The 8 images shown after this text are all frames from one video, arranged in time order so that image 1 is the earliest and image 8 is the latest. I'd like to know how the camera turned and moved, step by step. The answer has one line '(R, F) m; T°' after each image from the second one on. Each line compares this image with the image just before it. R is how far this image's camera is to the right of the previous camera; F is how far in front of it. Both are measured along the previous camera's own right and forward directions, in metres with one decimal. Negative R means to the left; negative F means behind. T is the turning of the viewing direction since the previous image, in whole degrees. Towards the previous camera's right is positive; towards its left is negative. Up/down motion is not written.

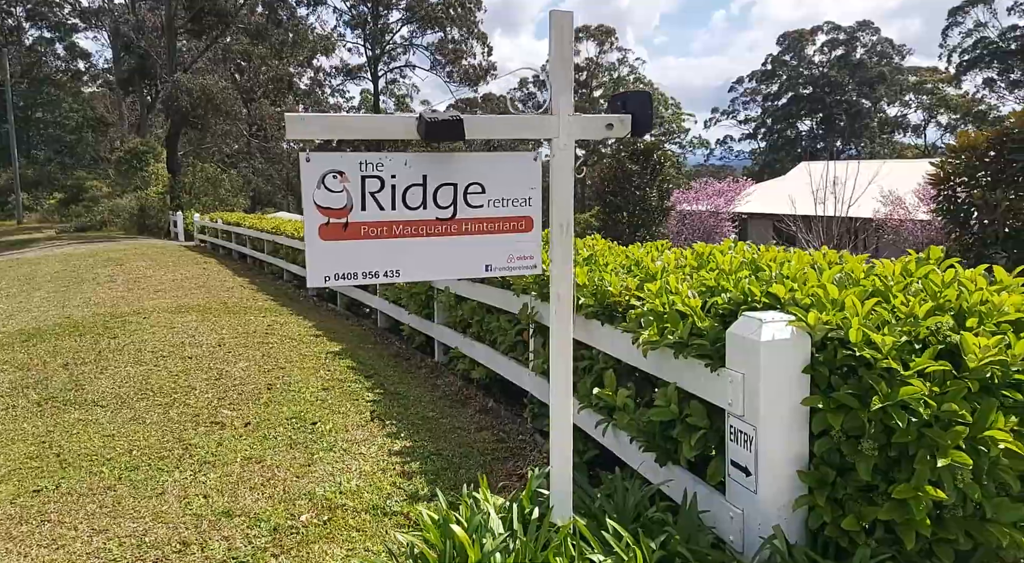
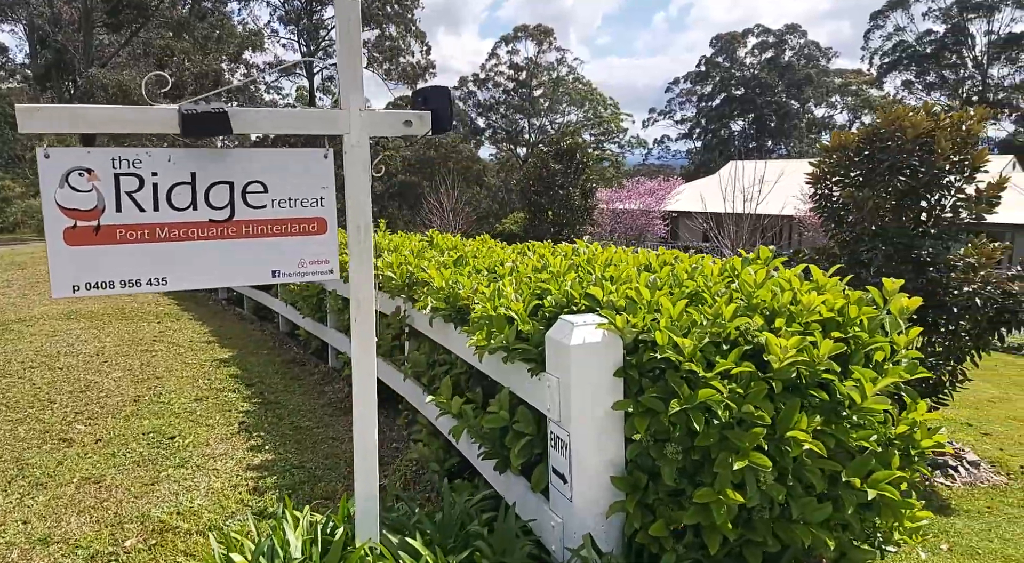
(+0.5, +0.1) m; +4°
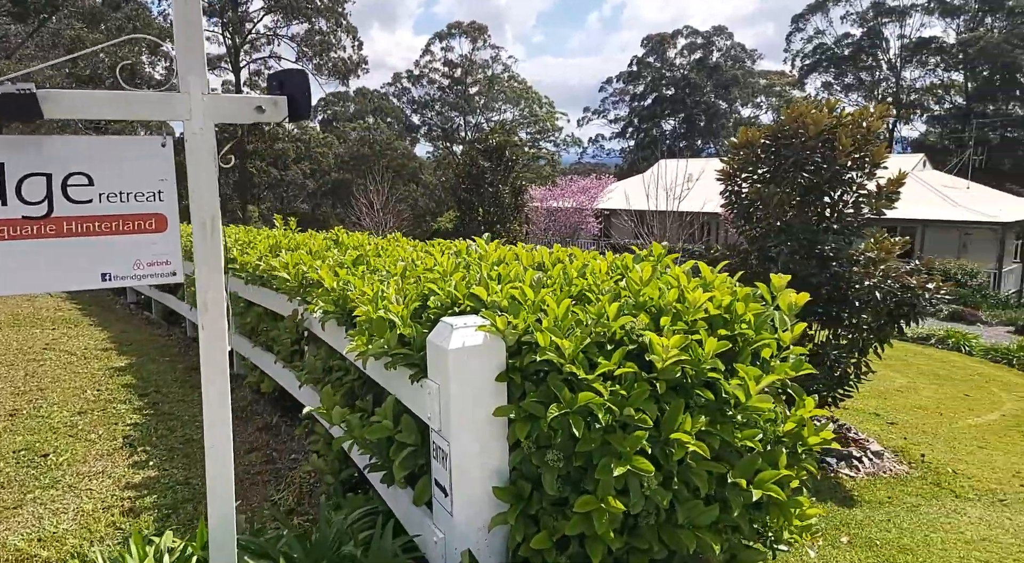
(+0.2, +0.1) m; +5°
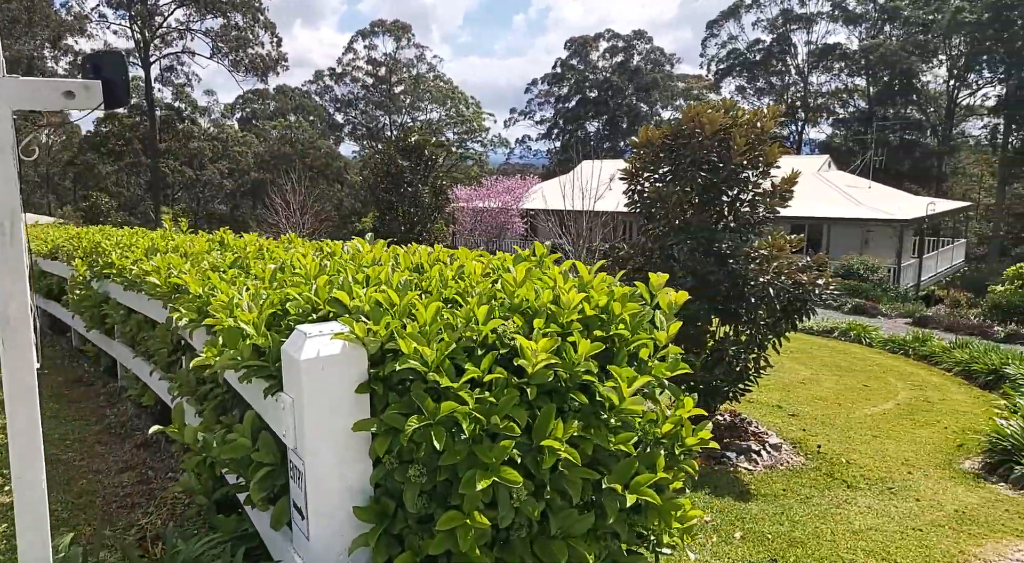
(+0.2, +0.1) m; +6°
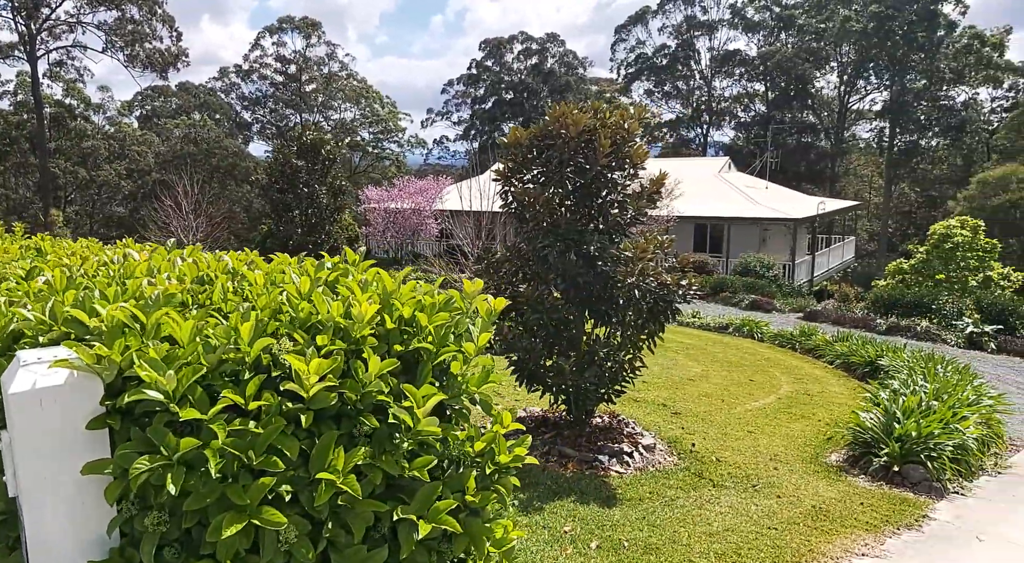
(+0.4, +0.2) m; +6°
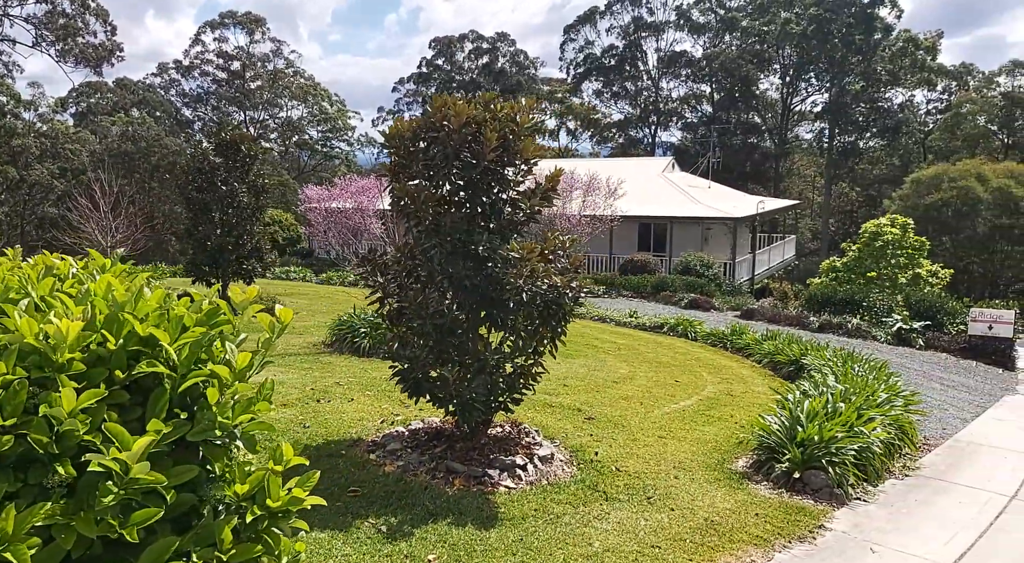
(+0.5, +0.3) m; +4°
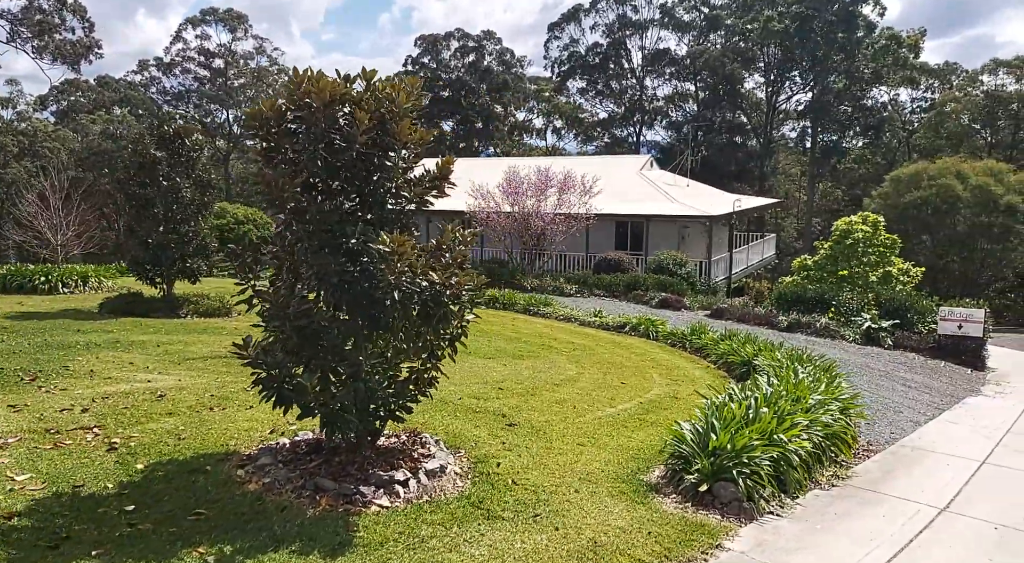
(+0.7, +0.4) m; +1°
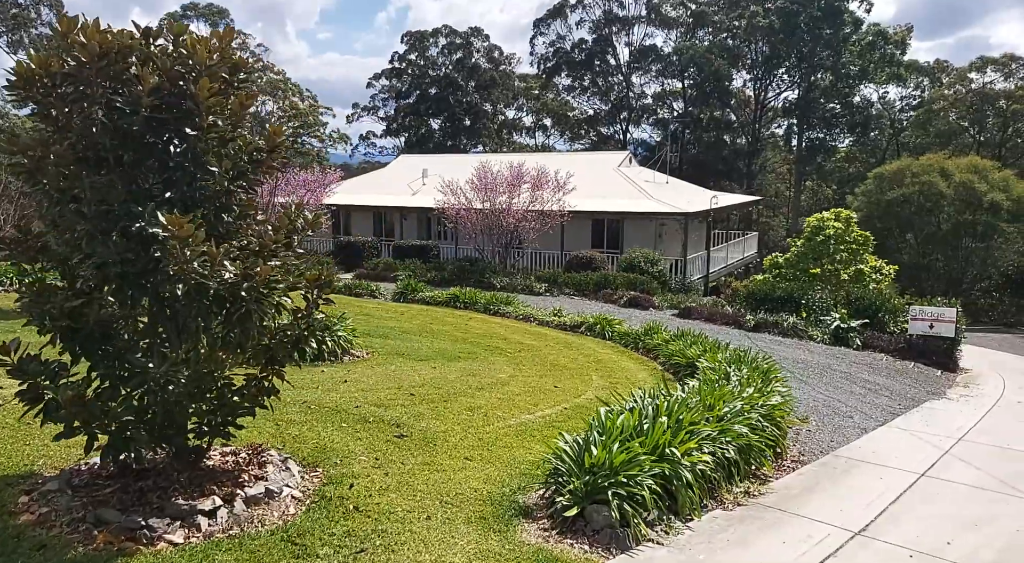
(+0.9, +0.6) m; 0°
